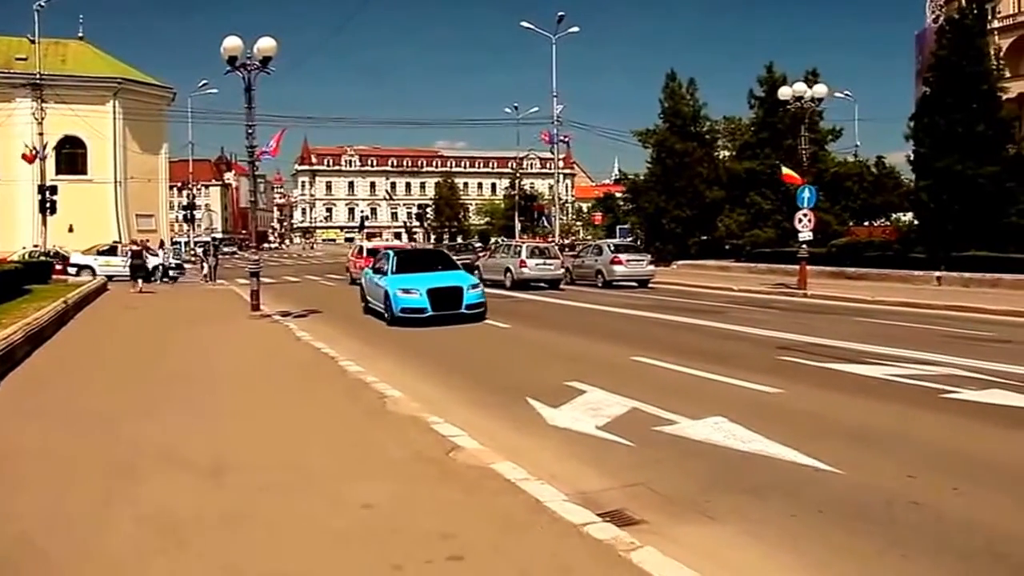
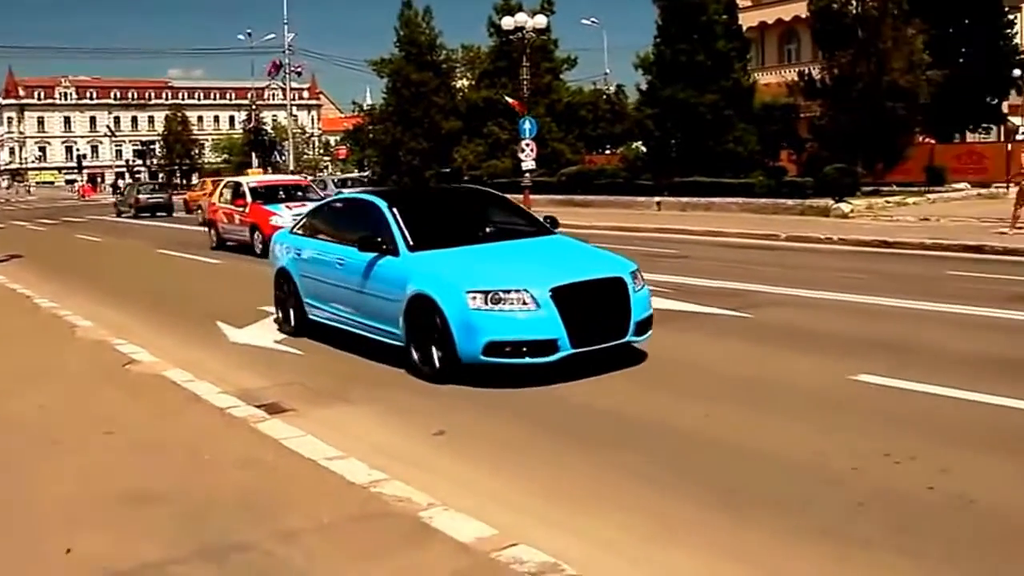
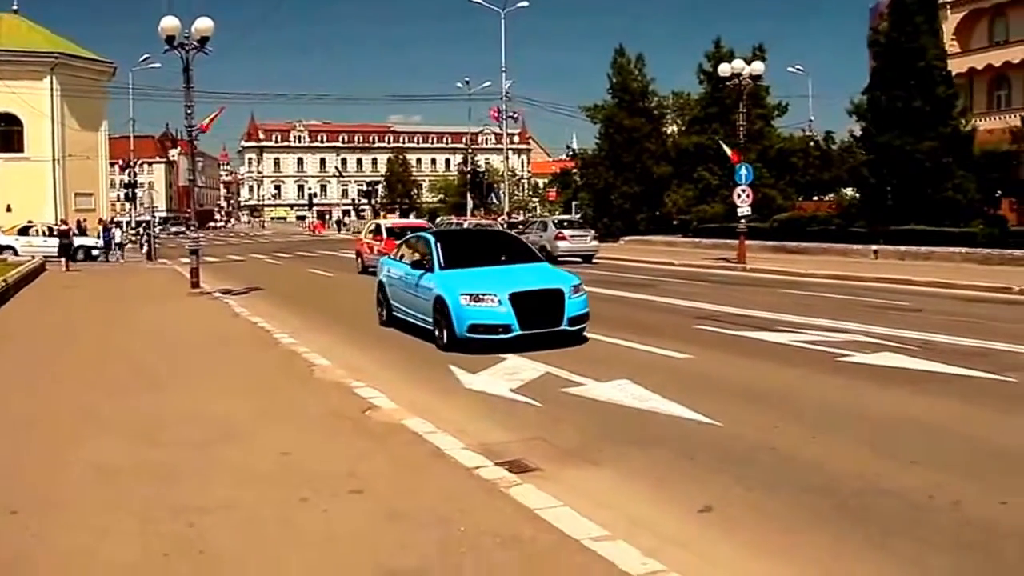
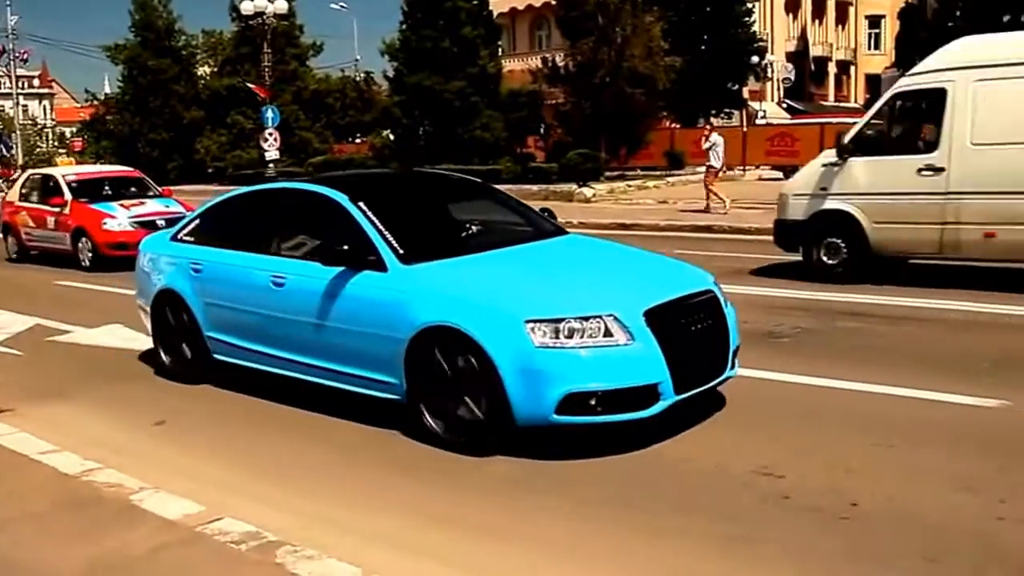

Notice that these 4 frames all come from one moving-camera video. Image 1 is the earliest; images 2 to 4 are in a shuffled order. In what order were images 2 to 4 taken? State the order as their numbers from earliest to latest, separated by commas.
3, 2, 4
